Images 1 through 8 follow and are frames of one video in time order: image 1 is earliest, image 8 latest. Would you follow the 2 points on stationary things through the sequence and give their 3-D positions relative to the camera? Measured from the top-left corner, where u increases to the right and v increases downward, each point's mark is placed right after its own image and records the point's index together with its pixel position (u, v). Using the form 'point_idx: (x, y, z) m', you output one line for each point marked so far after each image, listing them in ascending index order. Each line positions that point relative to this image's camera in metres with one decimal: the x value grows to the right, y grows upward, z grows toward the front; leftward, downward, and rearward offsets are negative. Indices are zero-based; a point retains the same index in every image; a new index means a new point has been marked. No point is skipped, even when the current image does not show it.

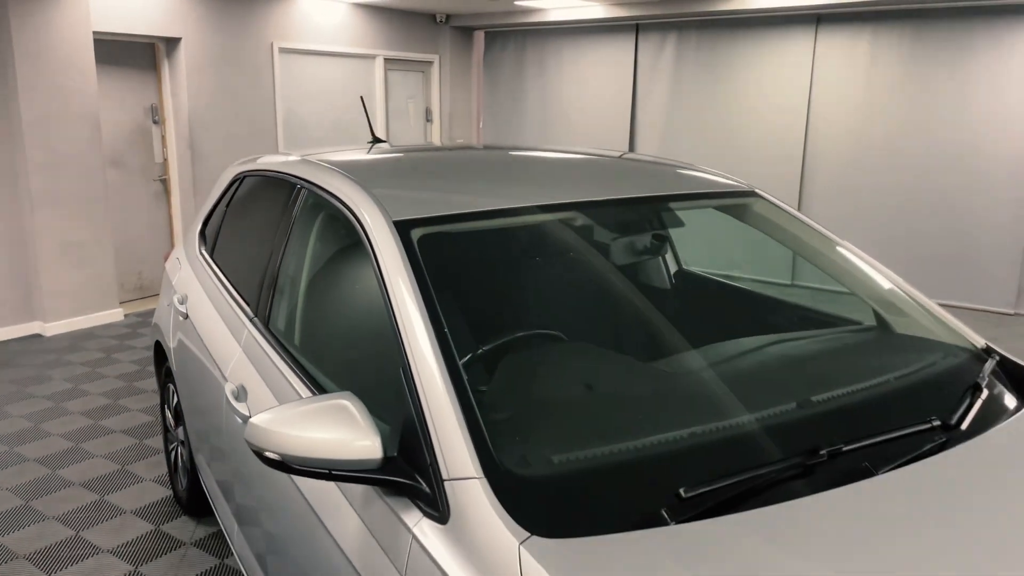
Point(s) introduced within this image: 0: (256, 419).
0: (-0.4, -0.2, +1.2) m
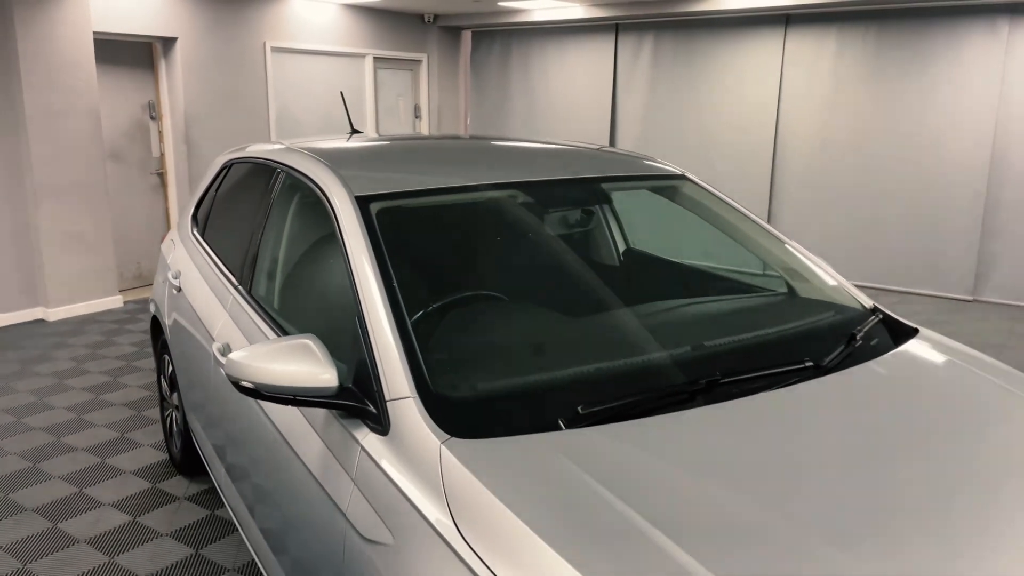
0: (-0.5, -0.1, +1.4) m
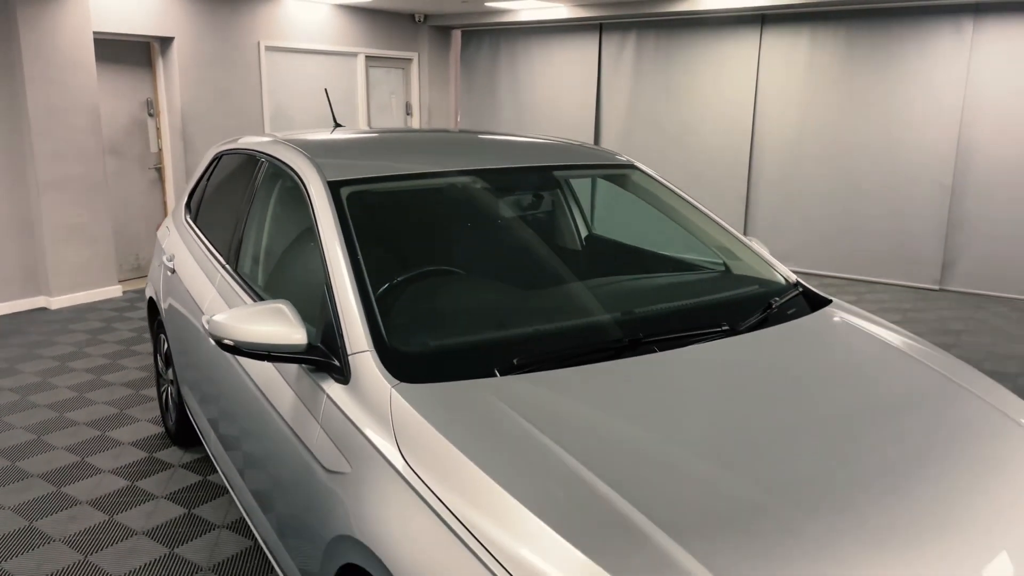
0: (-0.6, -0.1, +1.6) m
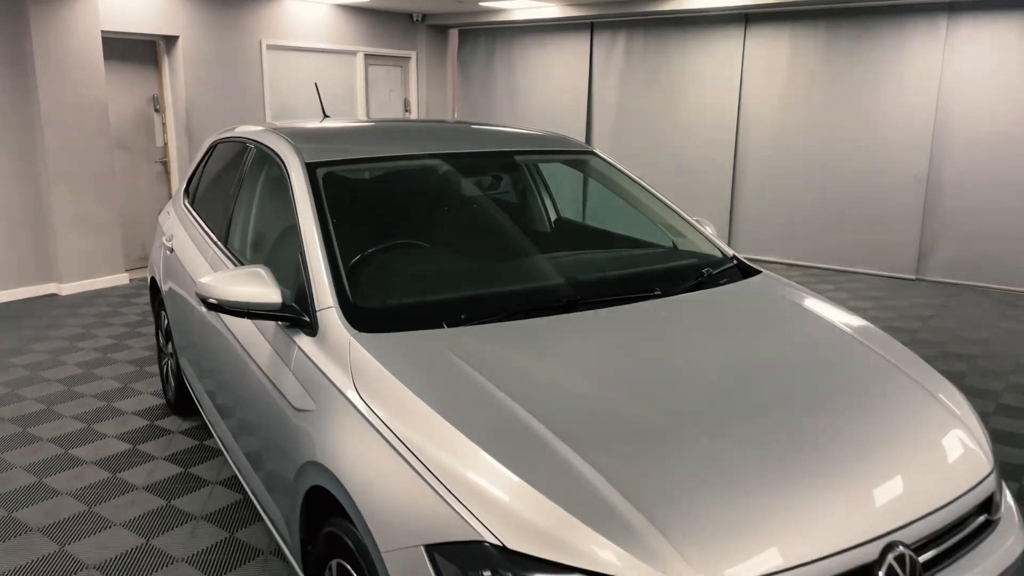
0: (-0.7, 0.0, +1.8) m
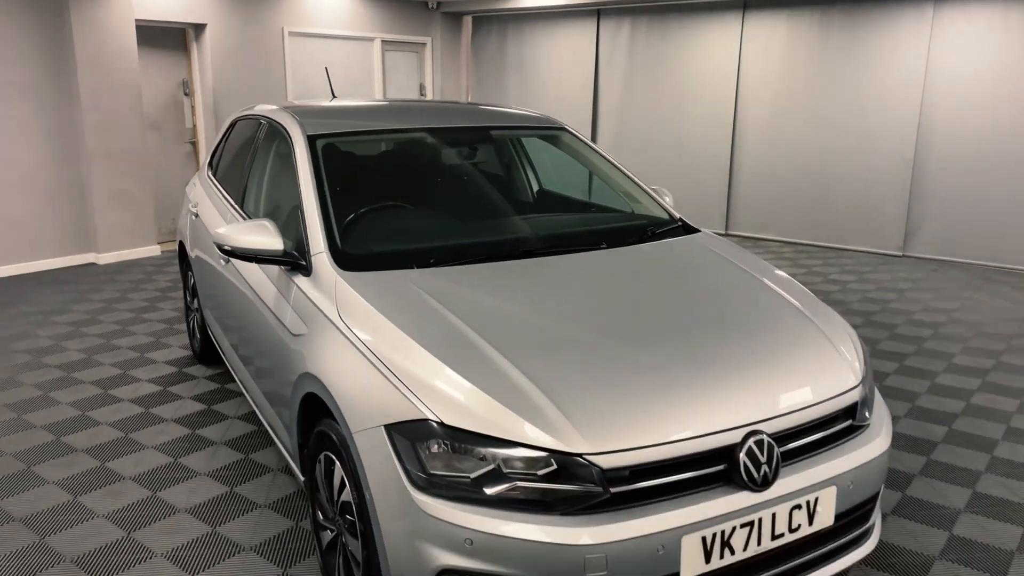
0: (-0.8, +0.2, +2.2) m
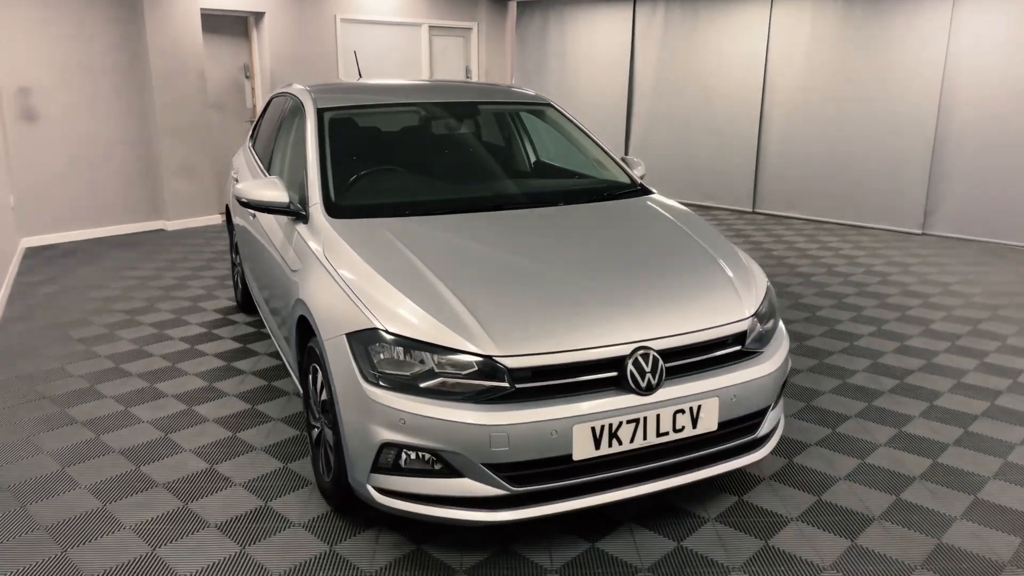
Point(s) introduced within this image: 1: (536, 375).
0: (-0.9, +0.3, +2.7) m
1: (+0.1, -0.2, +1.9) m
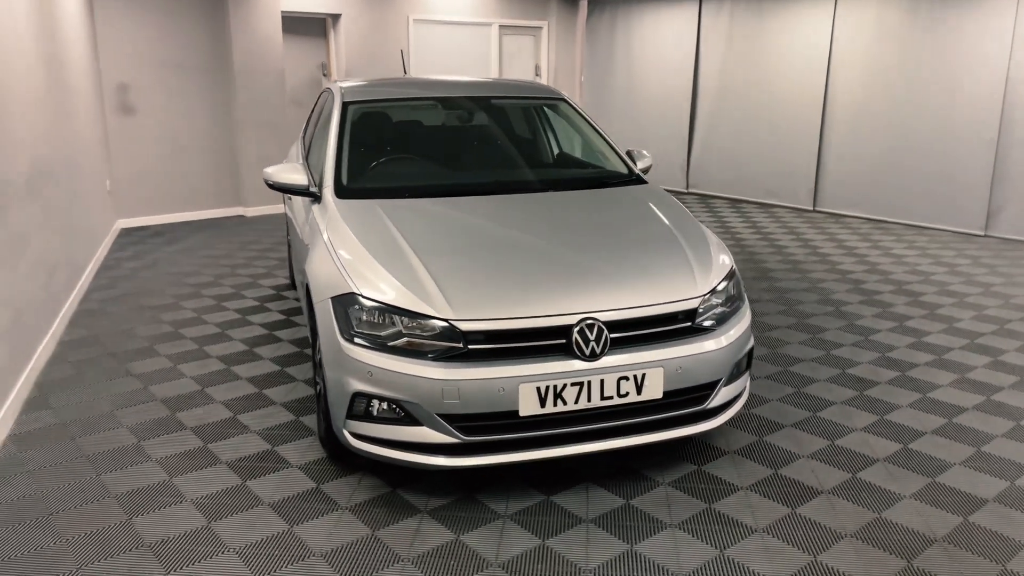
0: (-0.9, +0.4, +3.0) m
1: (-0.1, -0.1, +2.1) m
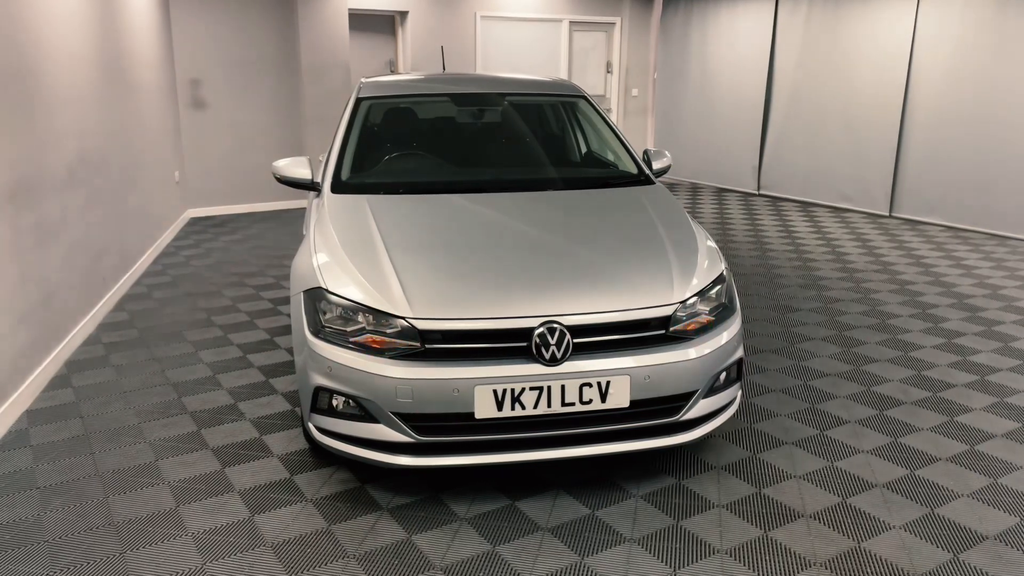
0: (-0.9, +0.5, +3.1) m
1: (-0.2, -0.1, +2.1) m
